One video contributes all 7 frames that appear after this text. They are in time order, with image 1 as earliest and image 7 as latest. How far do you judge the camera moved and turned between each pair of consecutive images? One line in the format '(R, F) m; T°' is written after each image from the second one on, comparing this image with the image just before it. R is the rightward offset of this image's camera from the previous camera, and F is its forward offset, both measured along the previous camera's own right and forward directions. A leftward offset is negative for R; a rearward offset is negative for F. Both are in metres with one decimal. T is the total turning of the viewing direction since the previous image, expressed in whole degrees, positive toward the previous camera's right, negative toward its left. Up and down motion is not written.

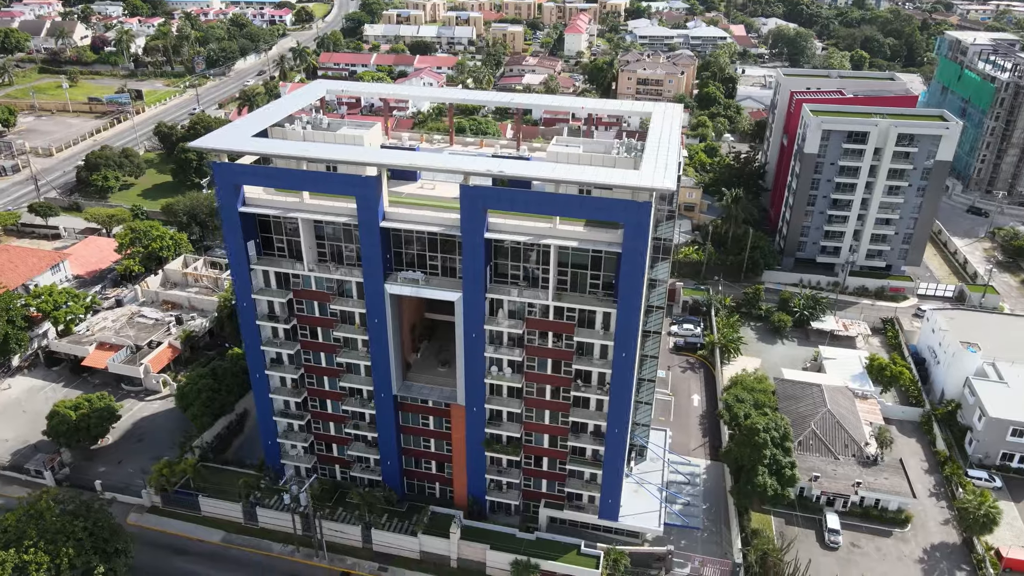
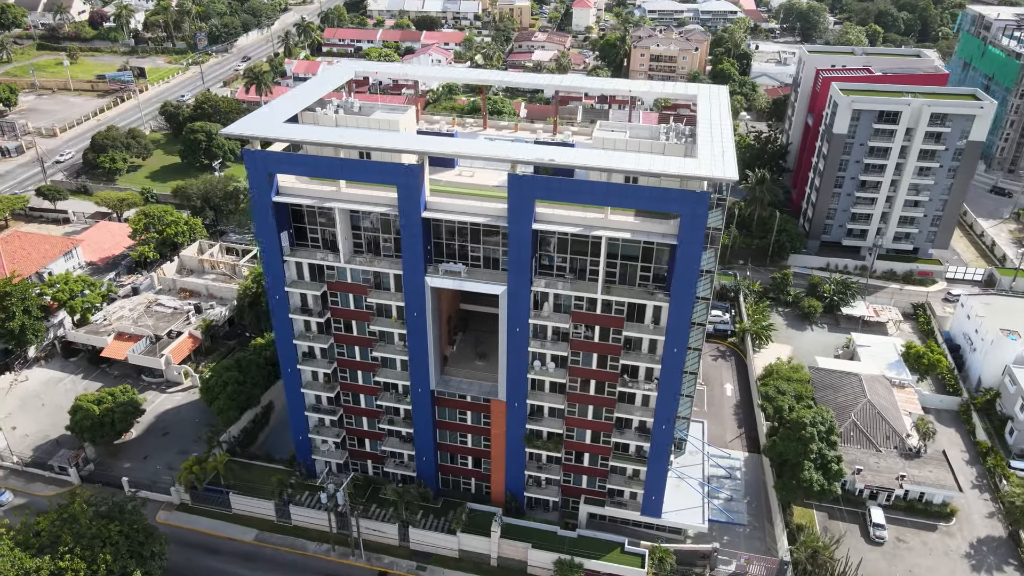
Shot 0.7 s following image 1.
(-2.3, +1.4) m; 0°
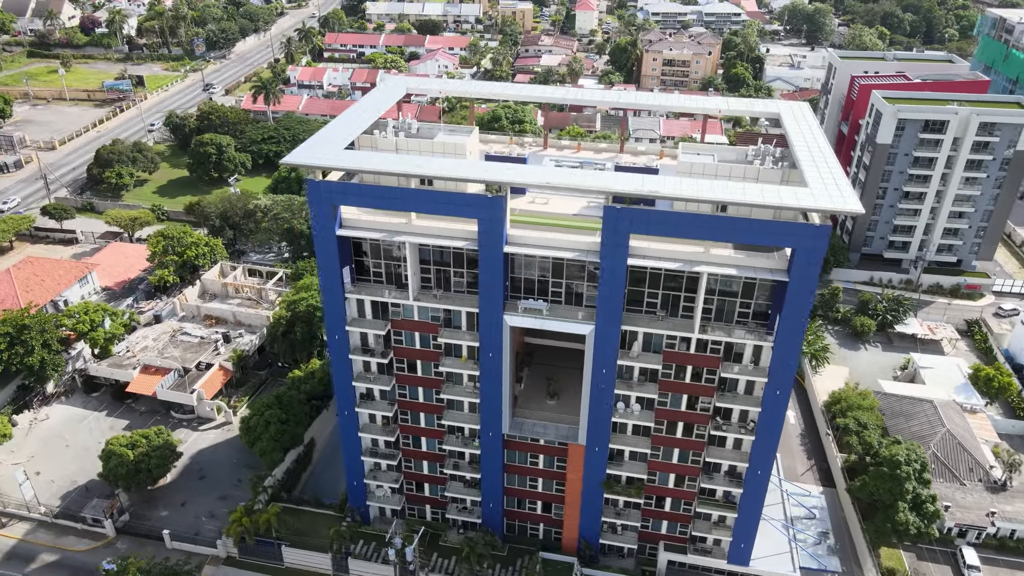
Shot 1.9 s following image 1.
(-4.6, +2.8) m; +1°
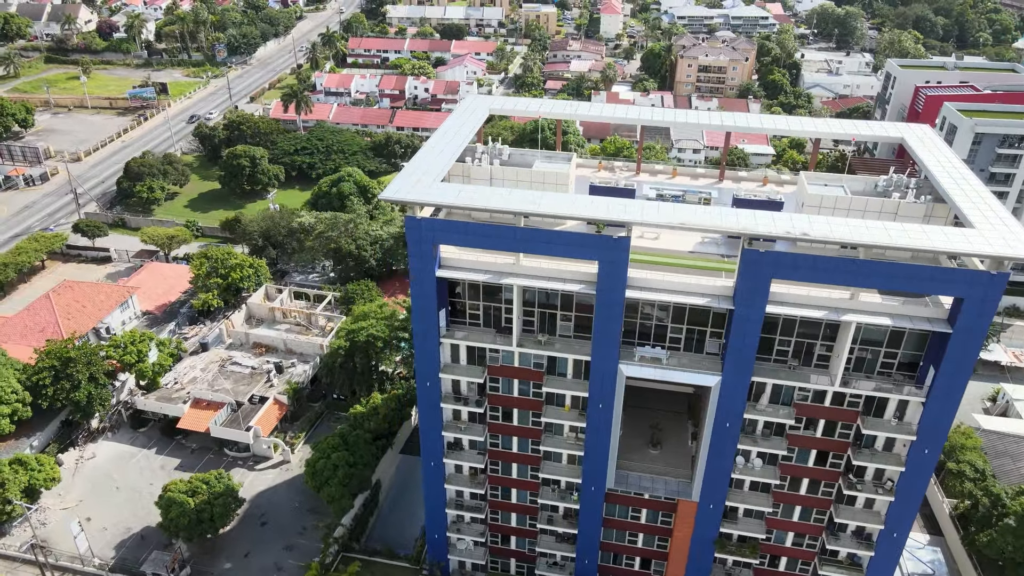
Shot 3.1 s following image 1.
(-4.7, +3.0) m; 0°
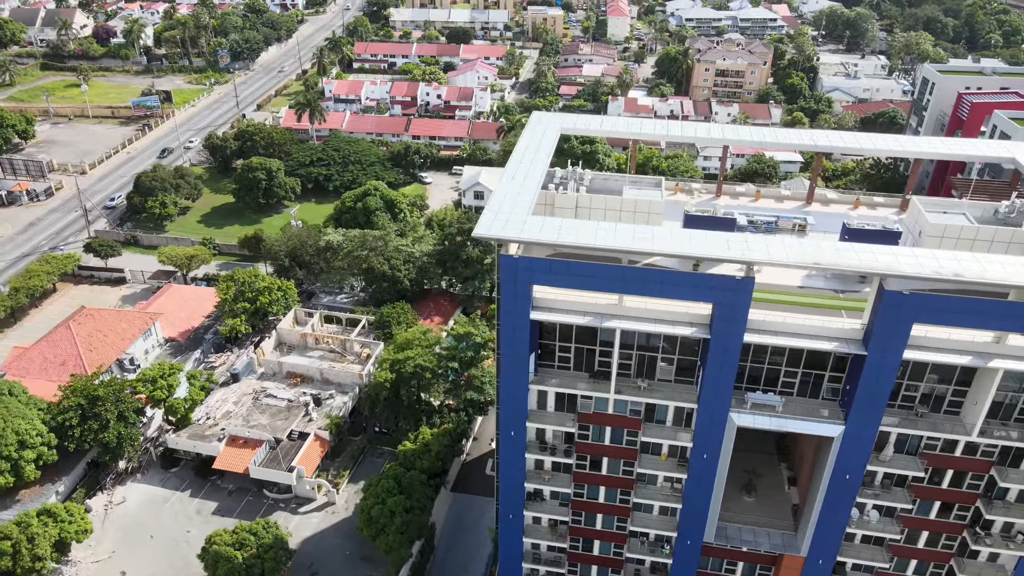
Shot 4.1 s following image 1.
(-4.1, +2.9) m; +1°
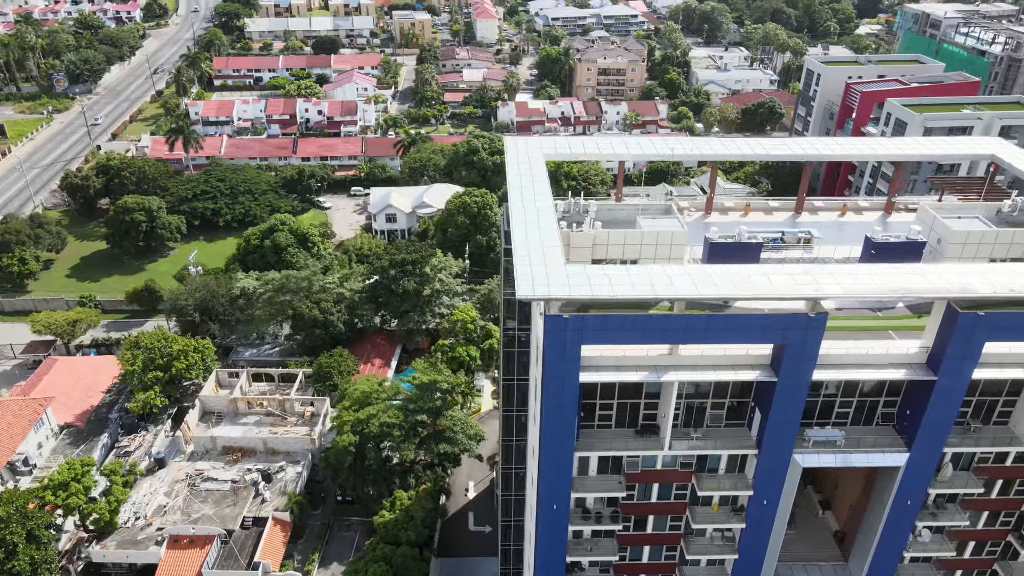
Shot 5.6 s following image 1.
(-5.4, +4.1) m; +10°
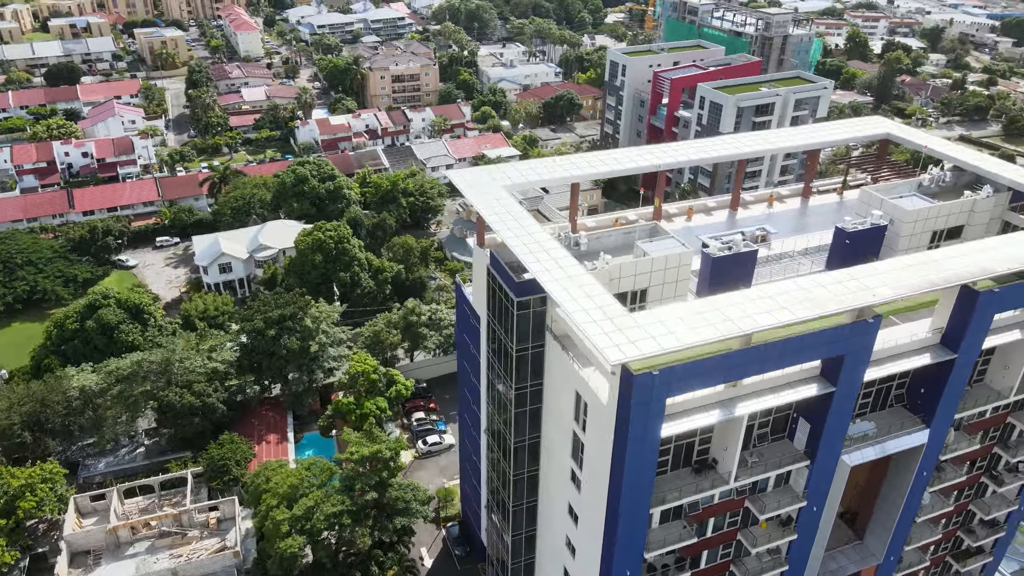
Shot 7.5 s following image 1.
(-7.5, +4.4) m; +17°
